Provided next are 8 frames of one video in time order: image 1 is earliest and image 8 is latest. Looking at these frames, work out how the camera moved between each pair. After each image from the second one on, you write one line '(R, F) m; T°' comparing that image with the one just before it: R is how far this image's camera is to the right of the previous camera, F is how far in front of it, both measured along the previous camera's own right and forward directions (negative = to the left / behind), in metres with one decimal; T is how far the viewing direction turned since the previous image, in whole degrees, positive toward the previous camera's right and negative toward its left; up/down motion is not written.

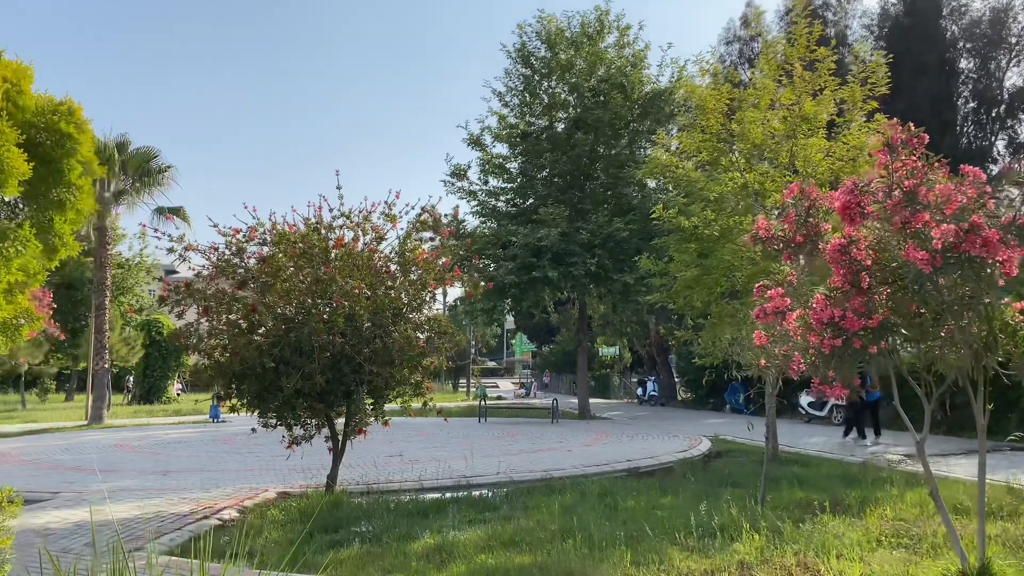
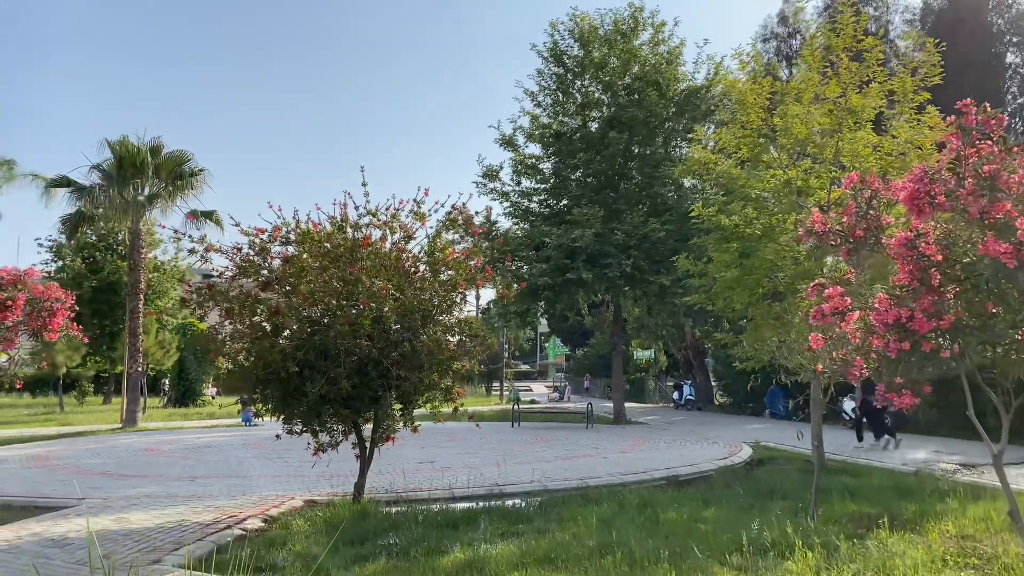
(0.0, +0.3) m; -2°
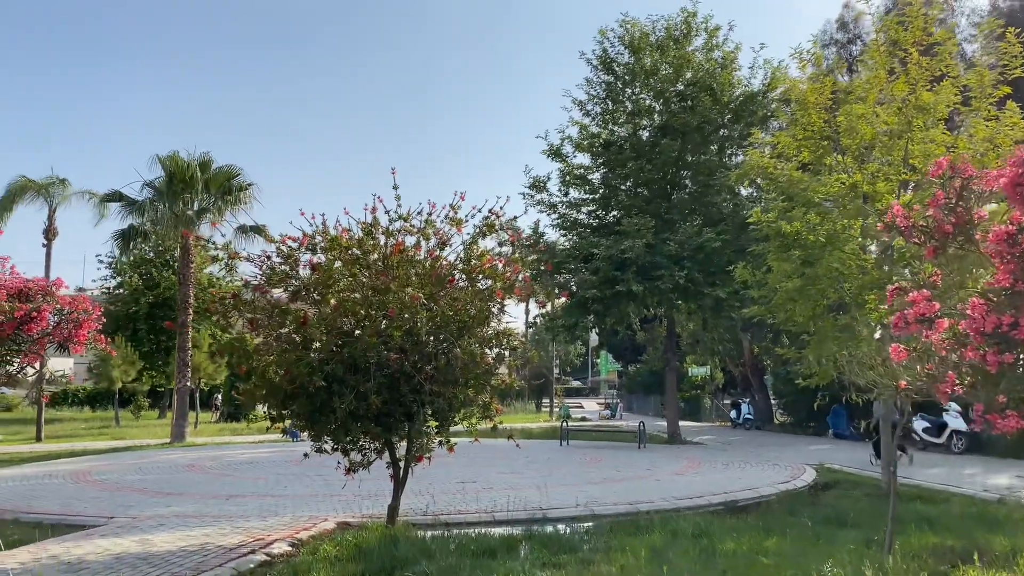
(+0.1, +0.5) m; -4°
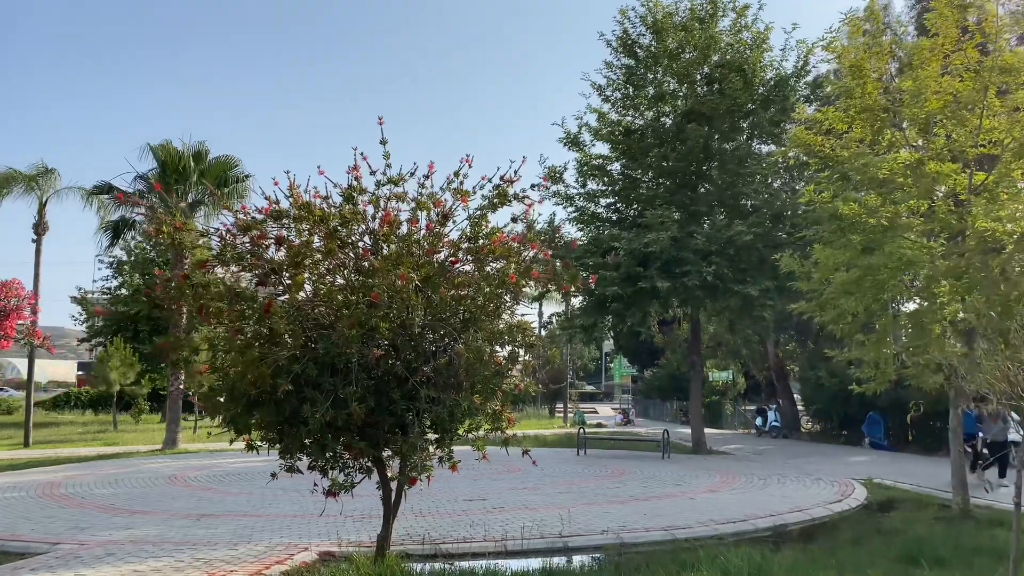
(0.0, +1.3) m; -1°
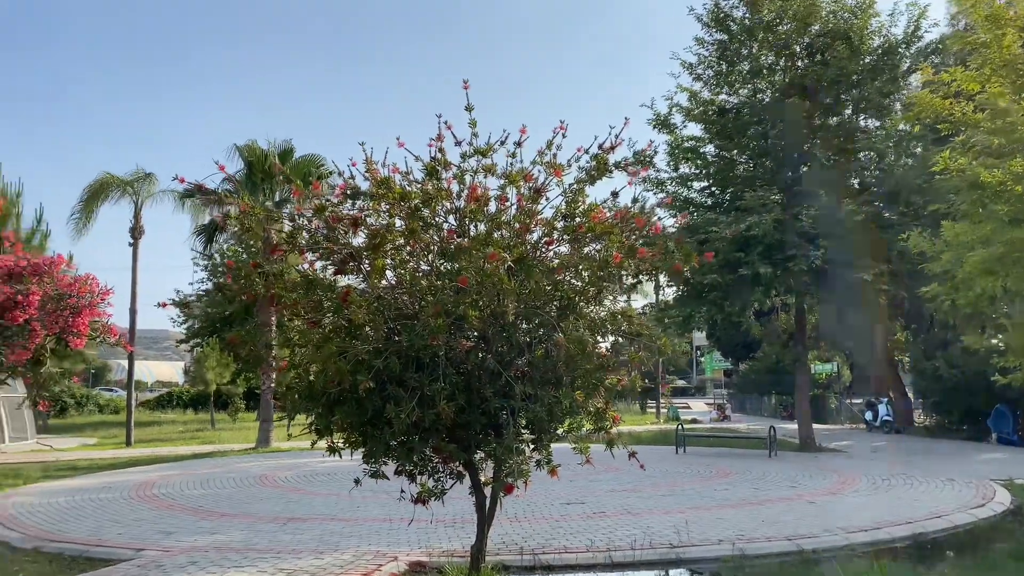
(-0.1, +0.6) m; -6°
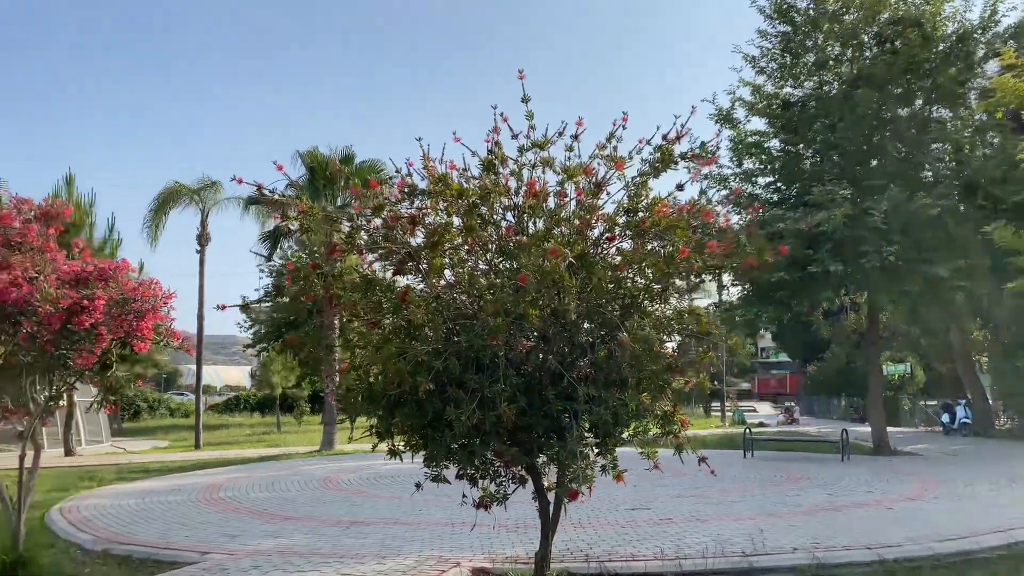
(0.0, +0.2) m; -4°
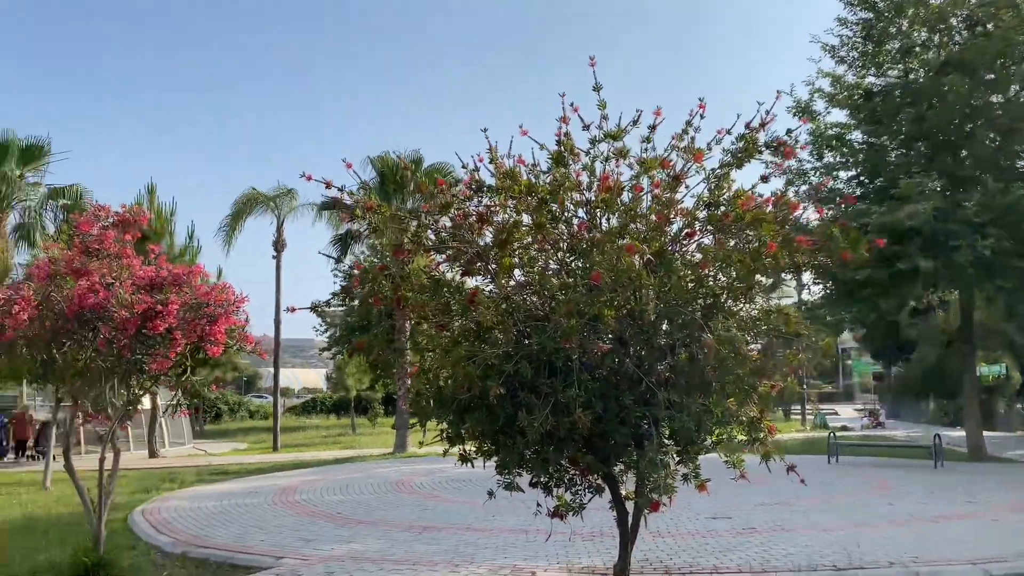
(0.0, +0.2) m; -5°
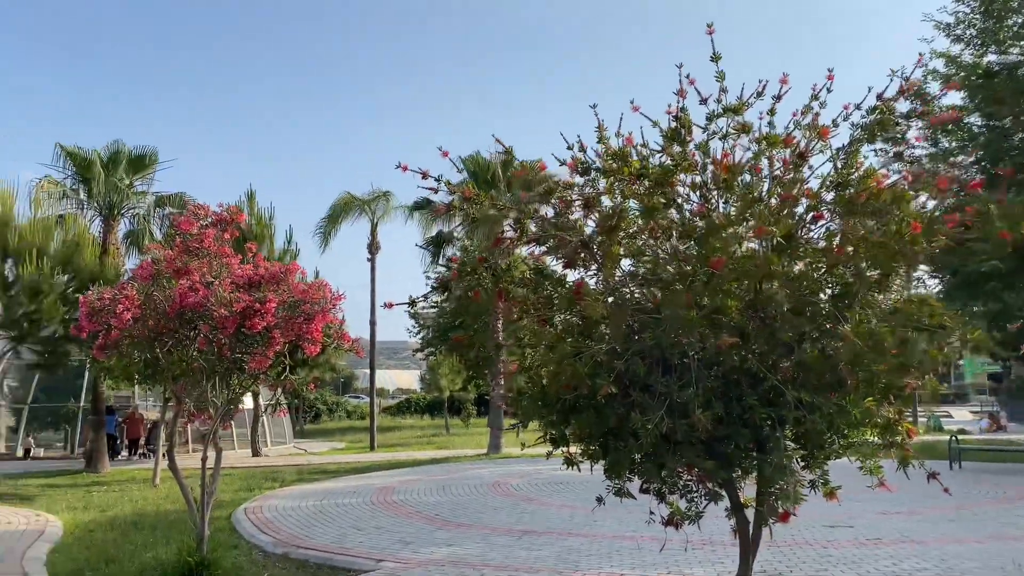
(-0.1, +0.3) m; -6°
